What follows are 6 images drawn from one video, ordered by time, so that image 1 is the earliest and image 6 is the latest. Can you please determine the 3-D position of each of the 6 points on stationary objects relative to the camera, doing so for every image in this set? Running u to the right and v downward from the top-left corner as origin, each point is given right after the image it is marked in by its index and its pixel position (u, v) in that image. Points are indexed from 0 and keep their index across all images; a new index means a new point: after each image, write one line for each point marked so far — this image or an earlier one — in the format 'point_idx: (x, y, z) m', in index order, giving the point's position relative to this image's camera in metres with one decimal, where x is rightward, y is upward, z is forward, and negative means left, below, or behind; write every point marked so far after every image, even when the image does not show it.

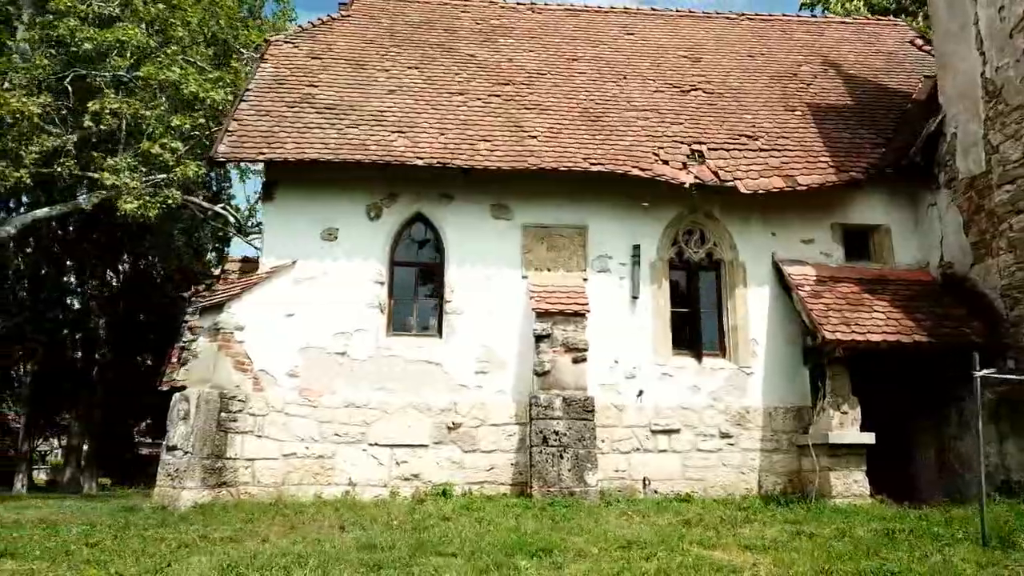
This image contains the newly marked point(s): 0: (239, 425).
0: (-3.5, -1.8, +10.3) m
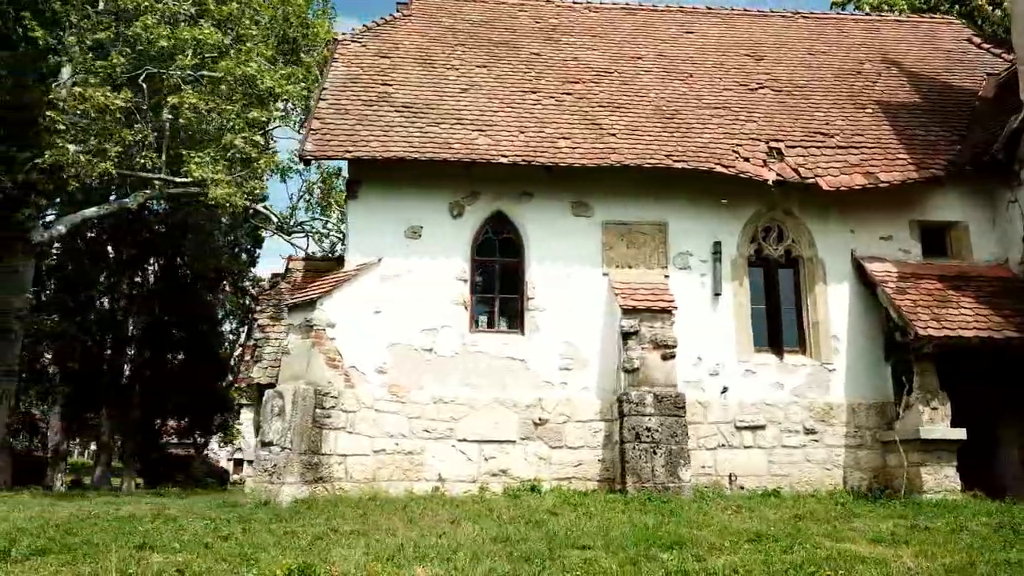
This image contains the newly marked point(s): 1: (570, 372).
0: (-2.3, -1.7, +10.4) m
1: (+0.8, -1.2, +11.2) m
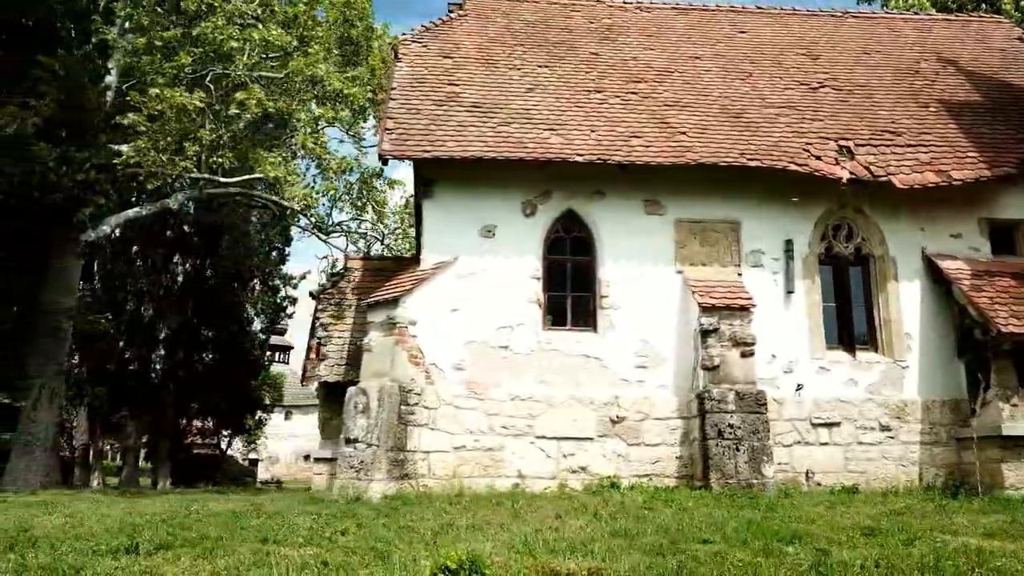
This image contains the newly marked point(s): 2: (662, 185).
0: (-1.3, -1.7, +10.5) m
1: (+1.9, -1.2, +11.3) m
2: (+2.2, +1.6, +11.9) m
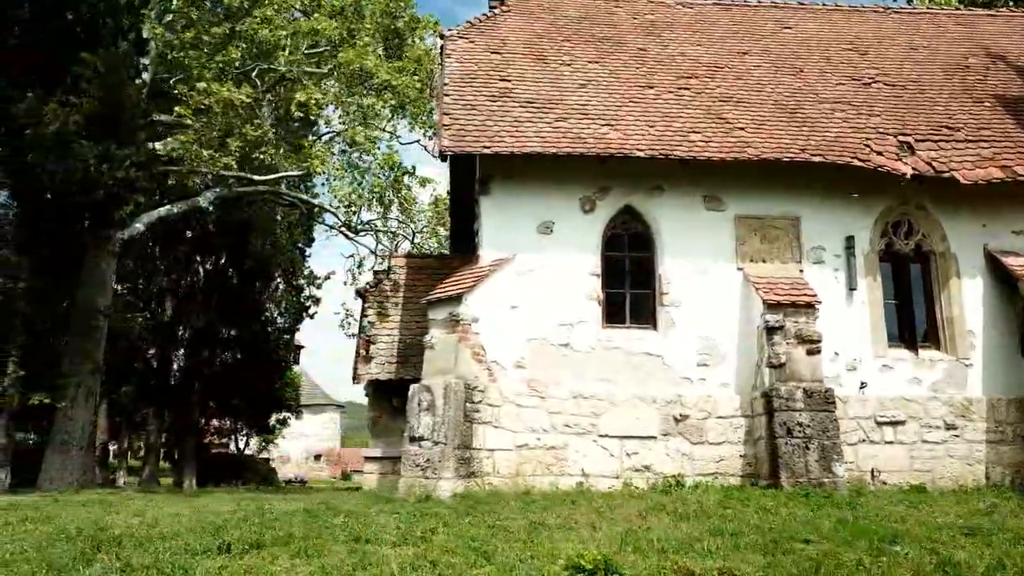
0: (-0.4, -1.7, +10.4) m
1: (+2.7, -1.1, +11.1) m
2: (+3.1, +1.6, +11.8) m
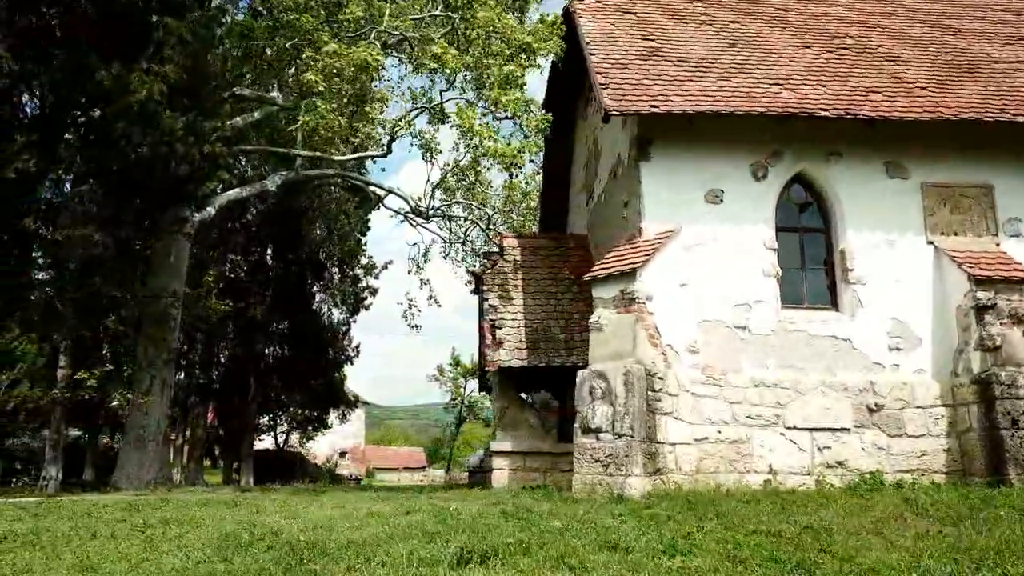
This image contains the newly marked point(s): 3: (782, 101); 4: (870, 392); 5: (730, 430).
0: (+1.7, -1.4, +9.2) m
1: (+4.9, -0.8, +10.0) m
2: (+5.2, +1.9, +10.6) m
3: (+3.5, +2.4, +10.3) m
4: (+4.4, -1.3, +9.8) m
5: (+2.6, -1.7, +9.6) m
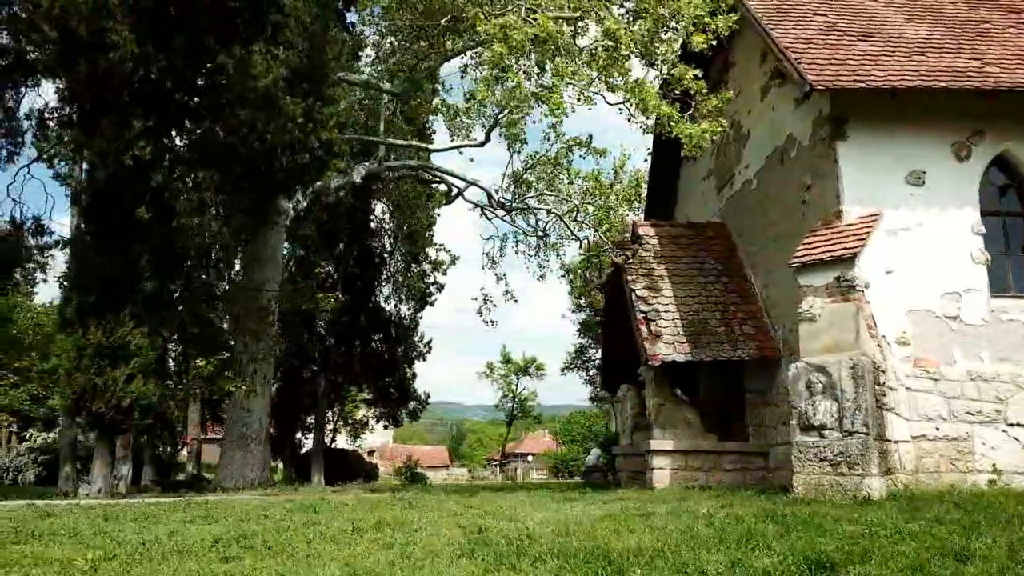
0: (+4.0, -1.2, +8.6) m
1: (+7.2, -0.7, +9.3) m
2: (+7.5, +2.1, +9.9) m
3: (+5.8, +2.6, +9.6) m
4: (+6.7, -1.1, +9.2) m
5: (+4.9, -1.6, +8.9) m
